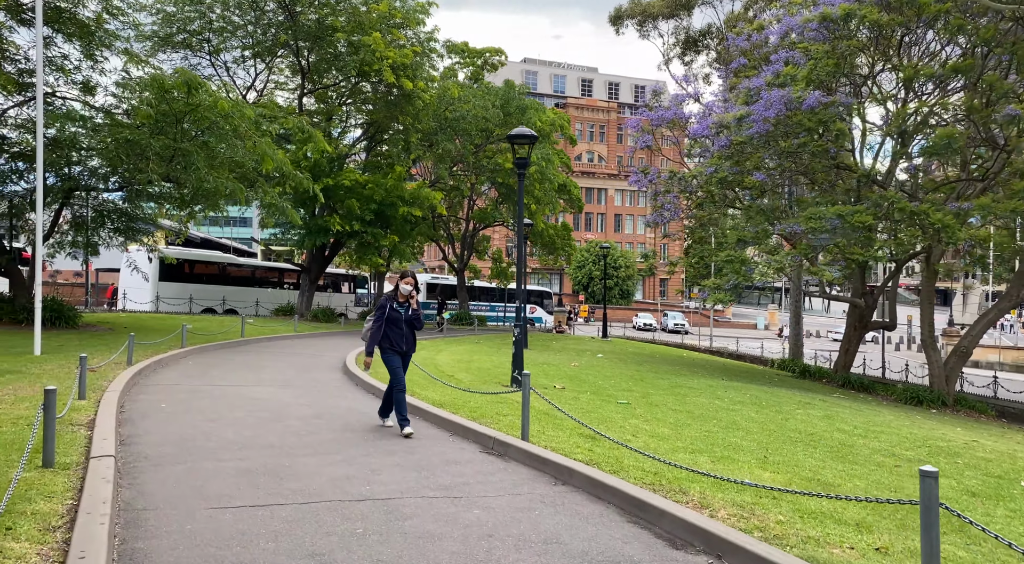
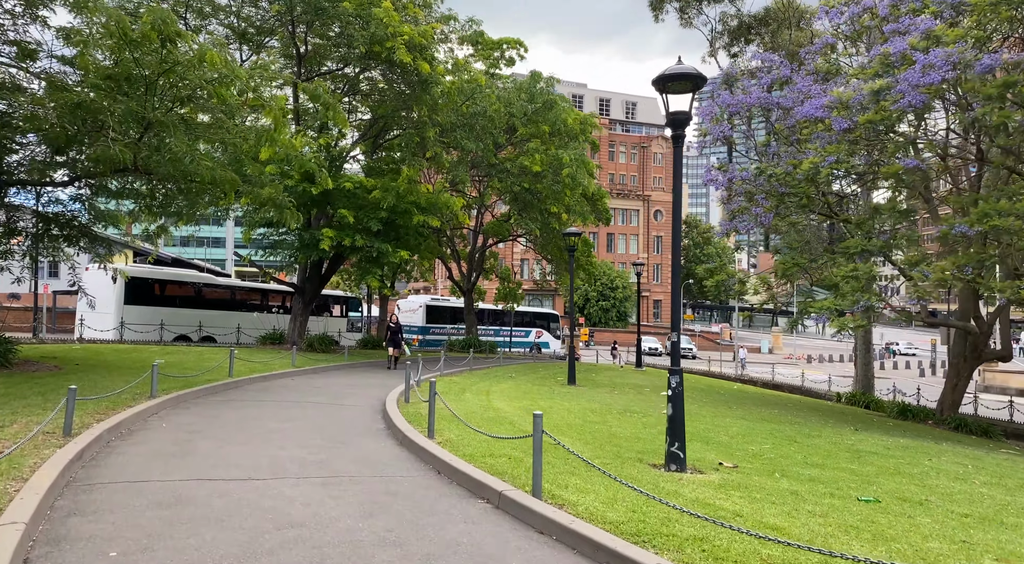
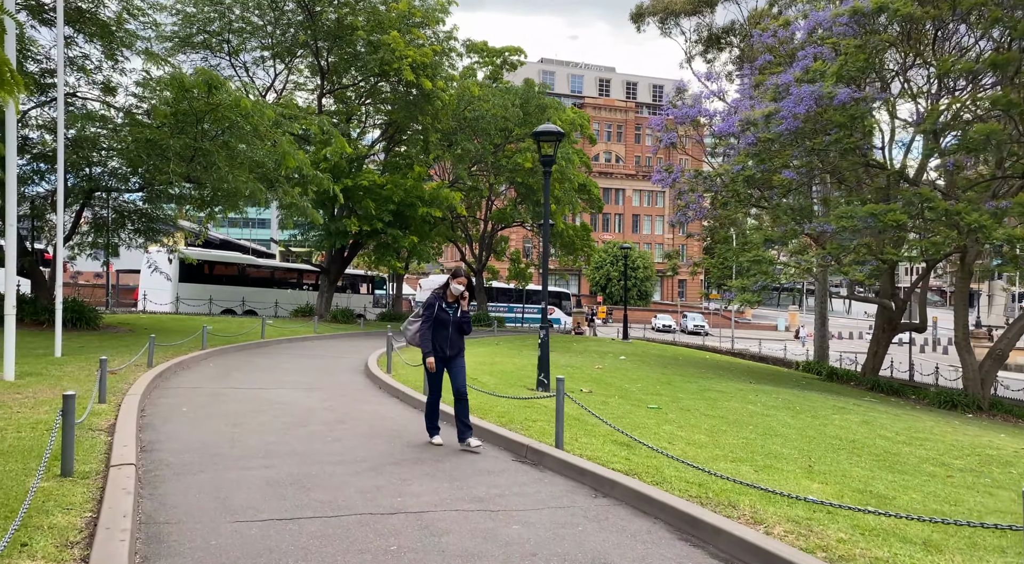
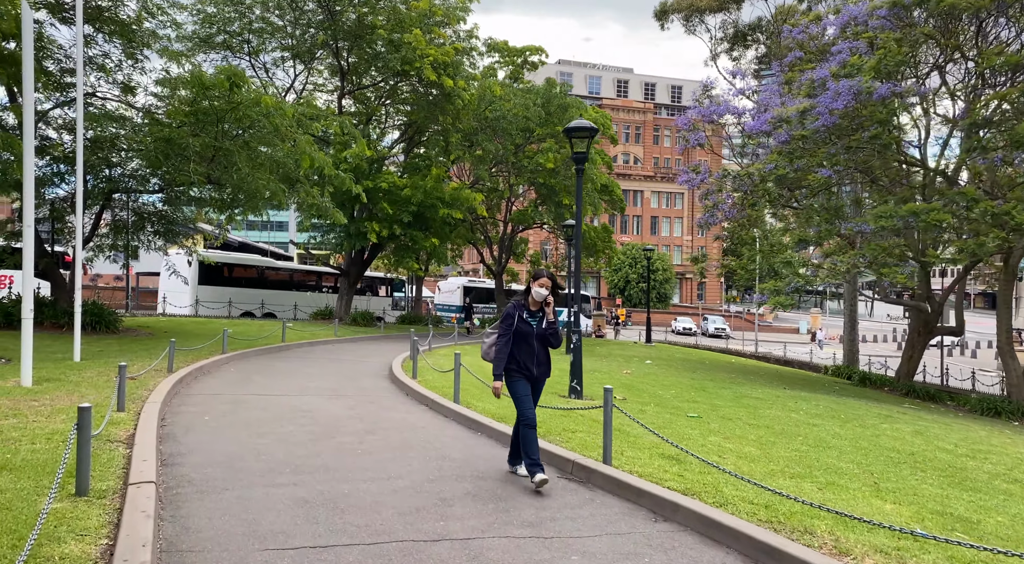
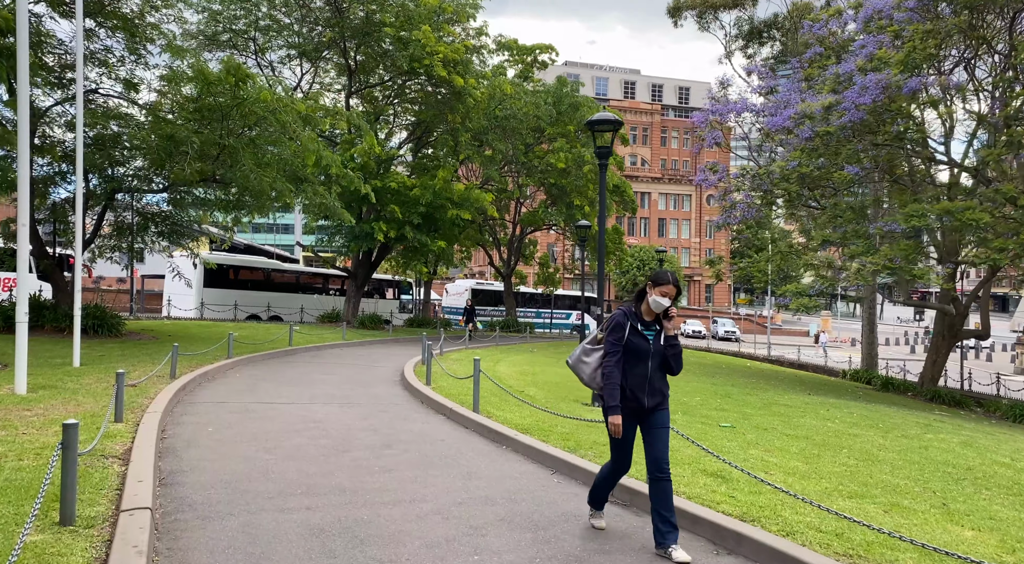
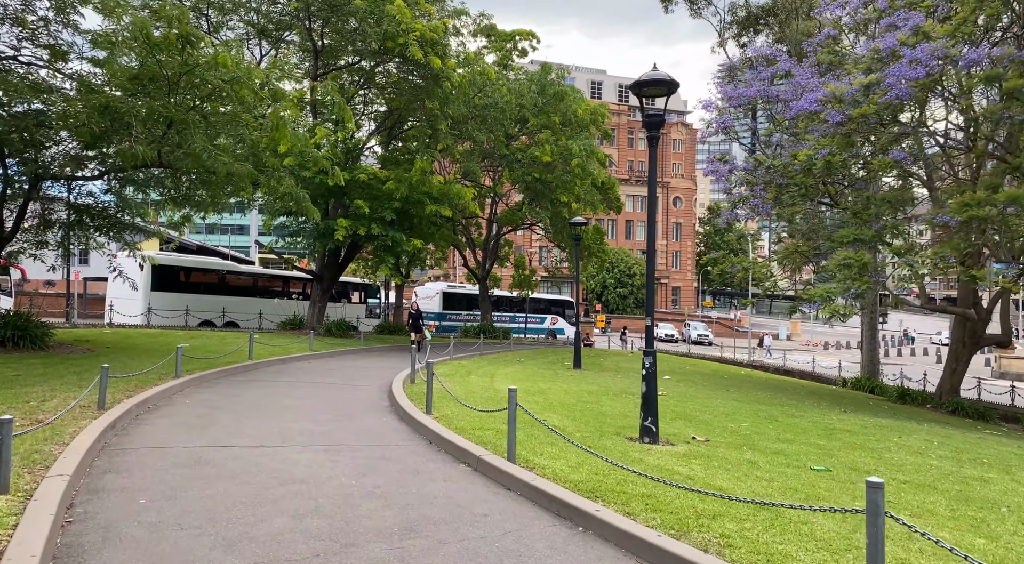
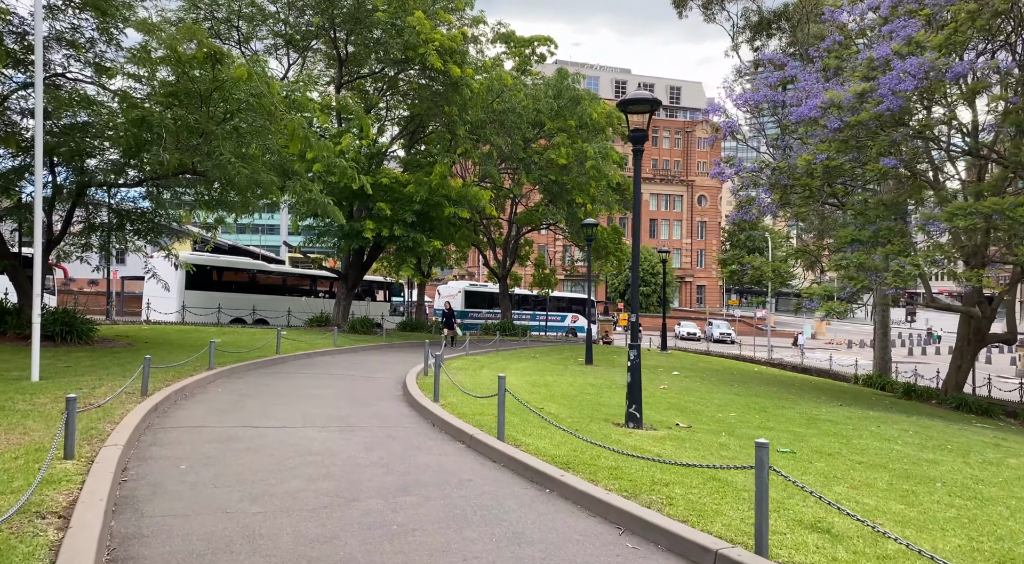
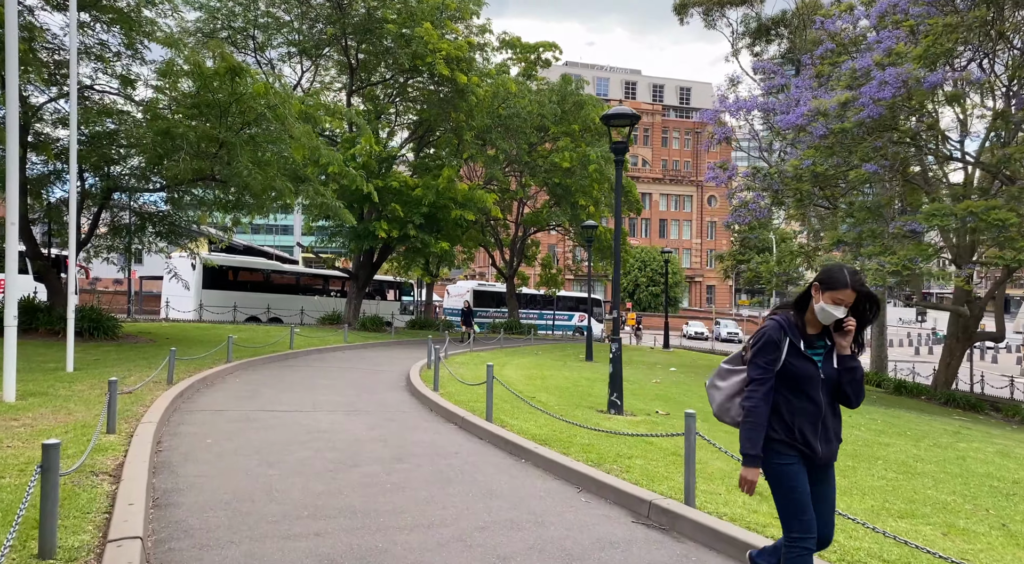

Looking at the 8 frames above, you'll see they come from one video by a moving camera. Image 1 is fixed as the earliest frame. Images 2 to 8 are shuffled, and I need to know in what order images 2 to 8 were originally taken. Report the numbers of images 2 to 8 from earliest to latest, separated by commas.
3, 4, 5, 8, 7, 6, 2
